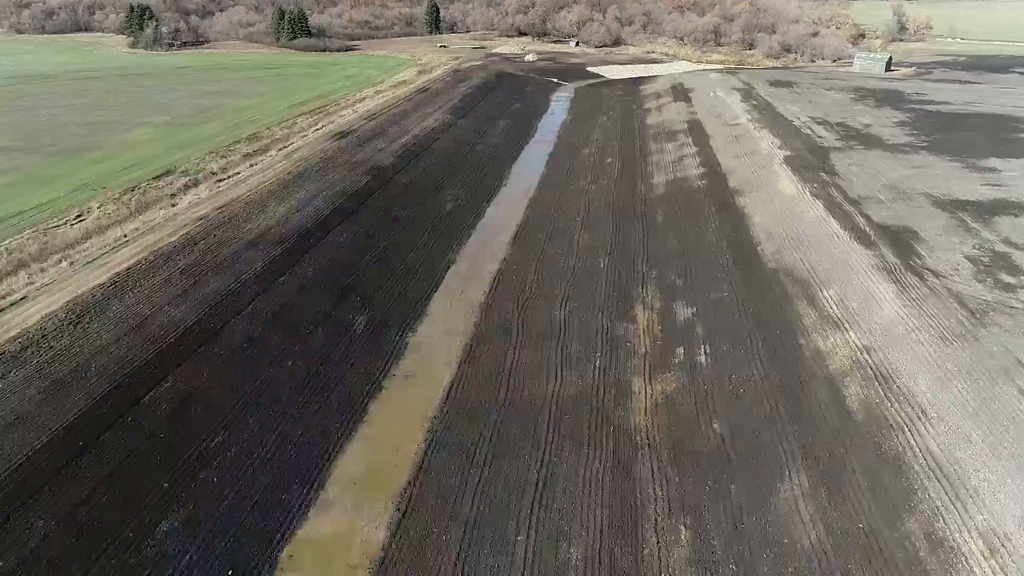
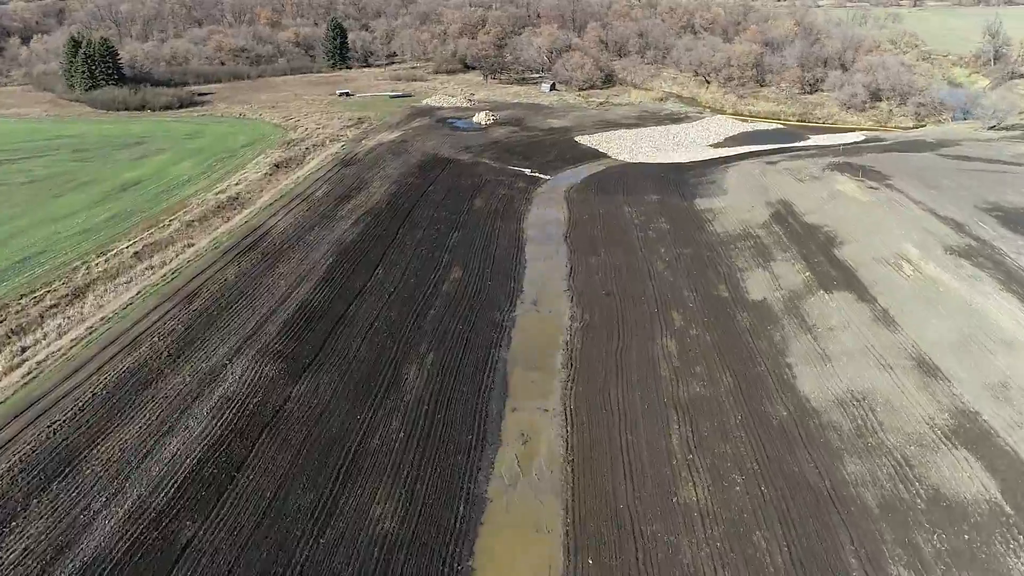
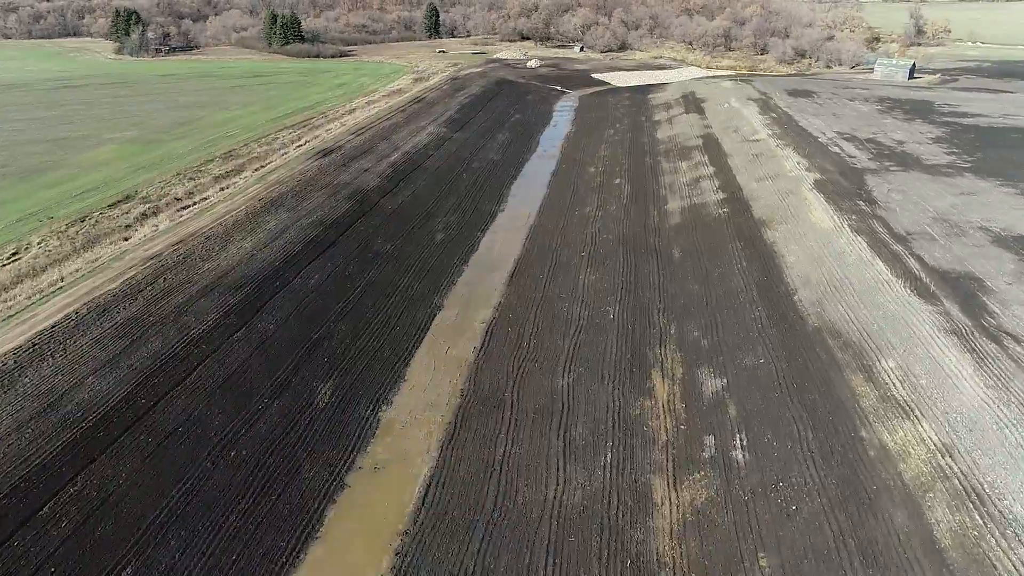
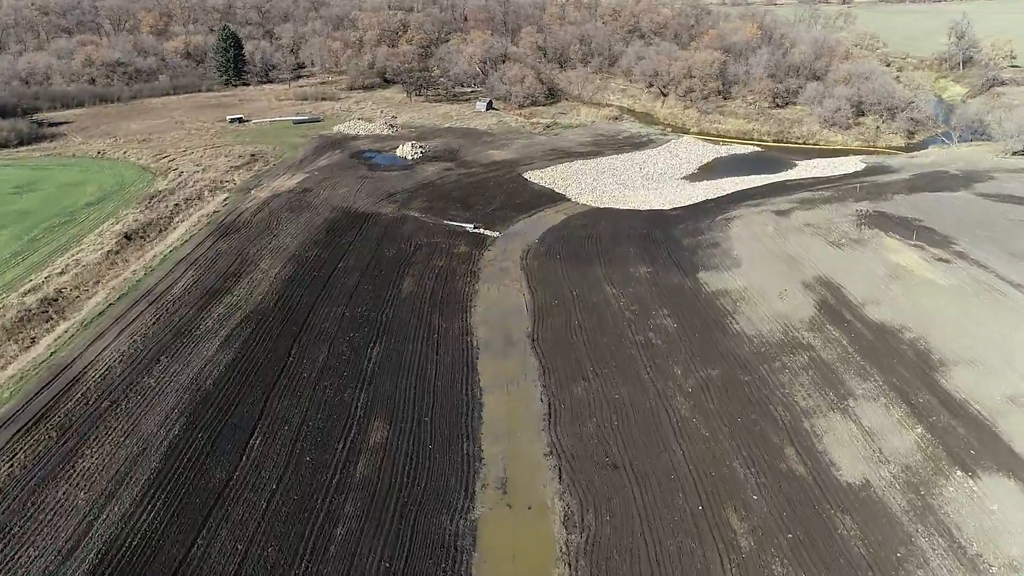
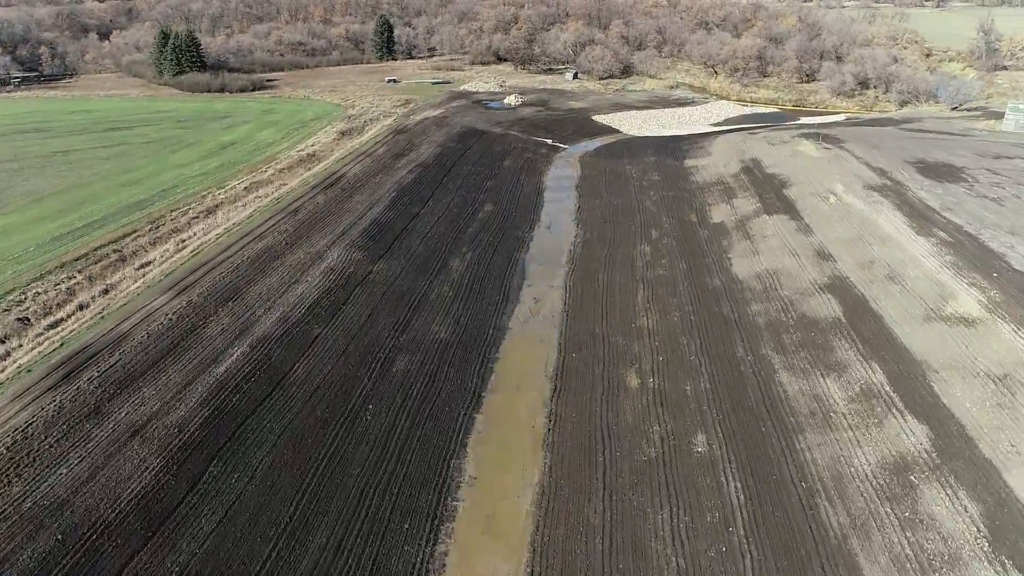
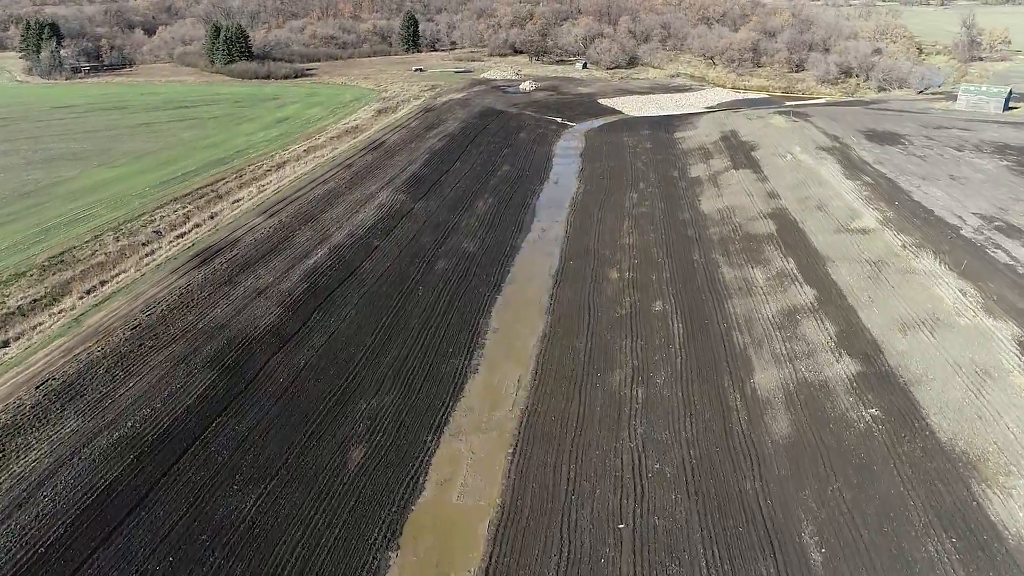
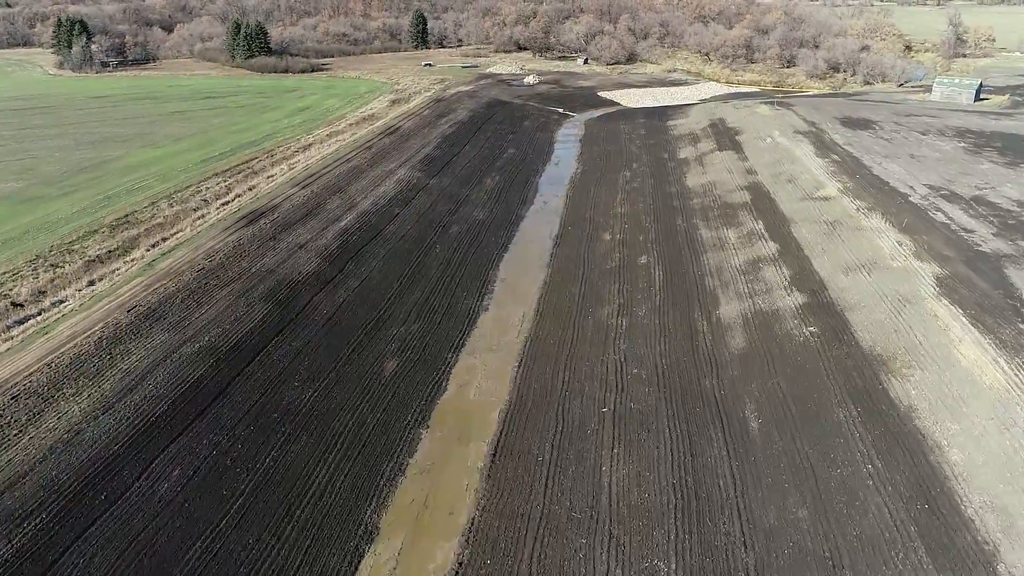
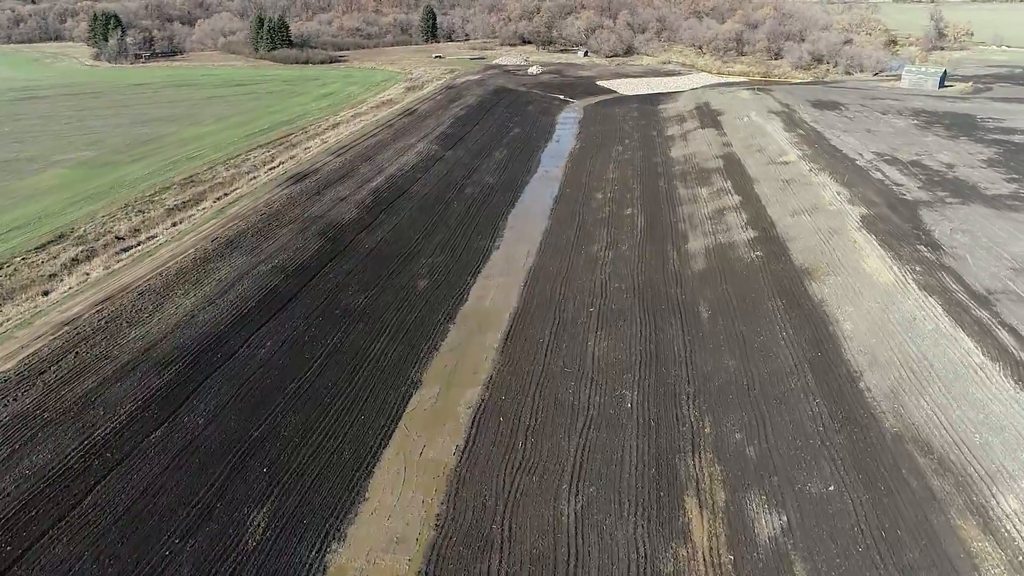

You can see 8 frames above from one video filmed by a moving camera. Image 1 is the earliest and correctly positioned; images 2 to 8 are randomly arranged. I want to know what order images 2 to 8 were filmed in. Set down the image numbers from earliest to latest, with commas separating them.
3, 8, 7, 6, 5, 2, 4
